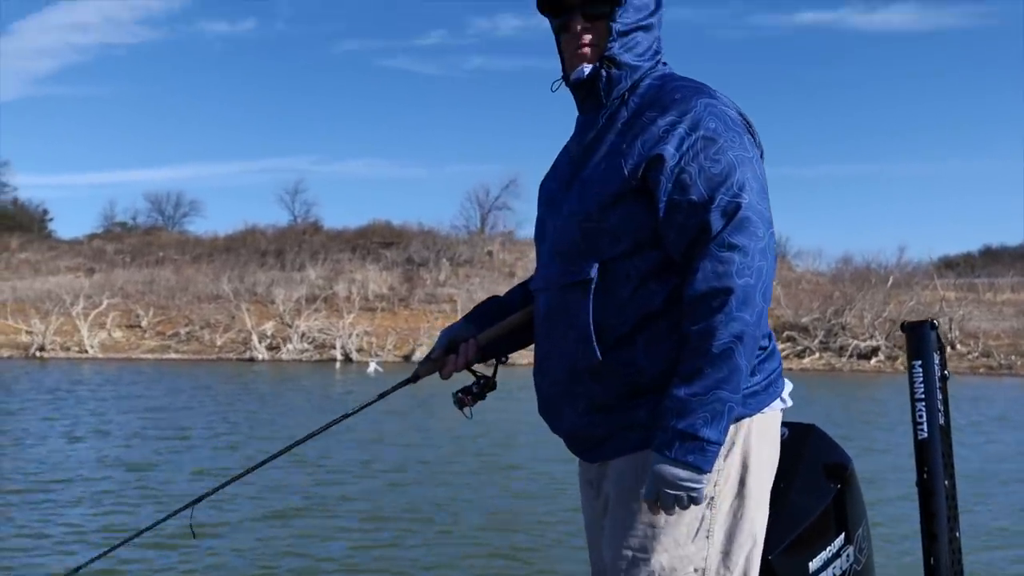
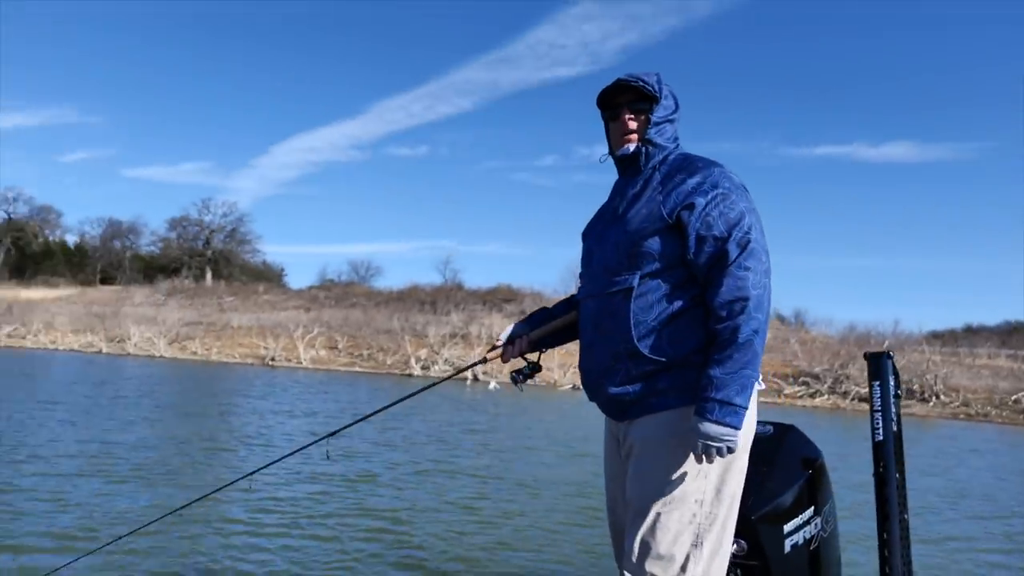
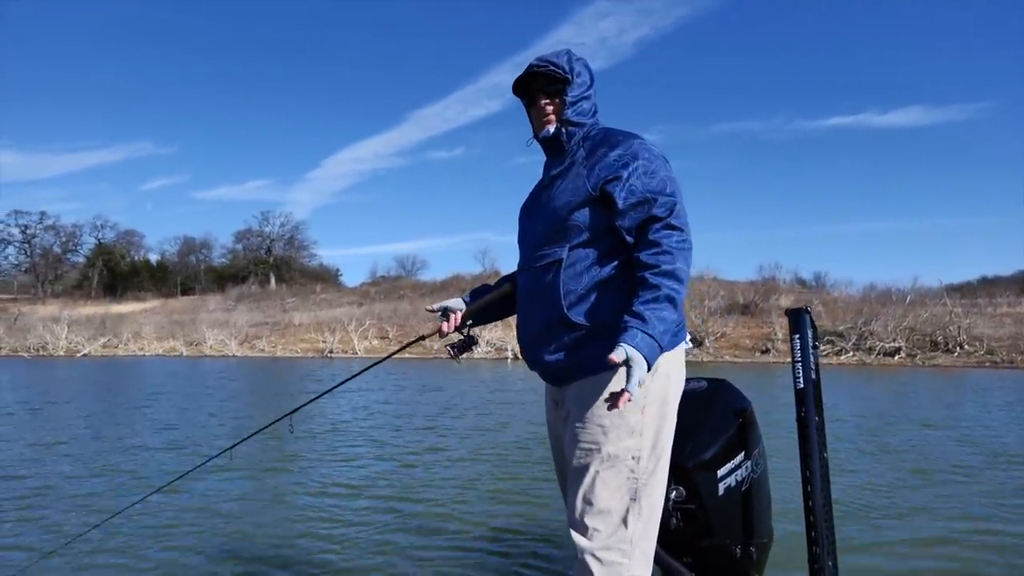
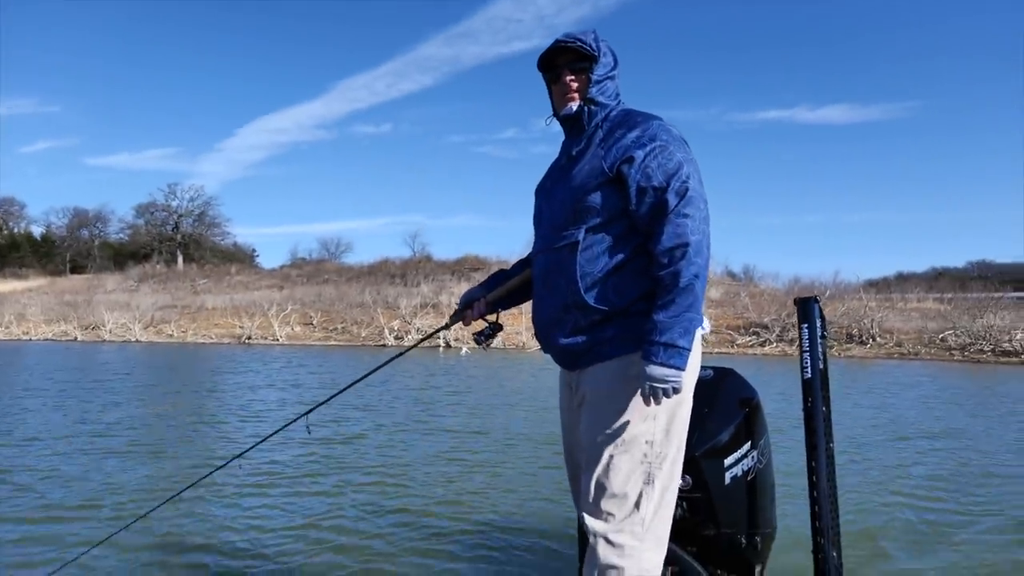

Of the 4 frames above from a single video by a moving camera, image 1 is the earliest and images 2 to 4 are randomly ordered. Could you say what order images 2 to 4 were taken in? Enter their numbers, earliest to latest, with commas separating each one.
2, 4, 3
